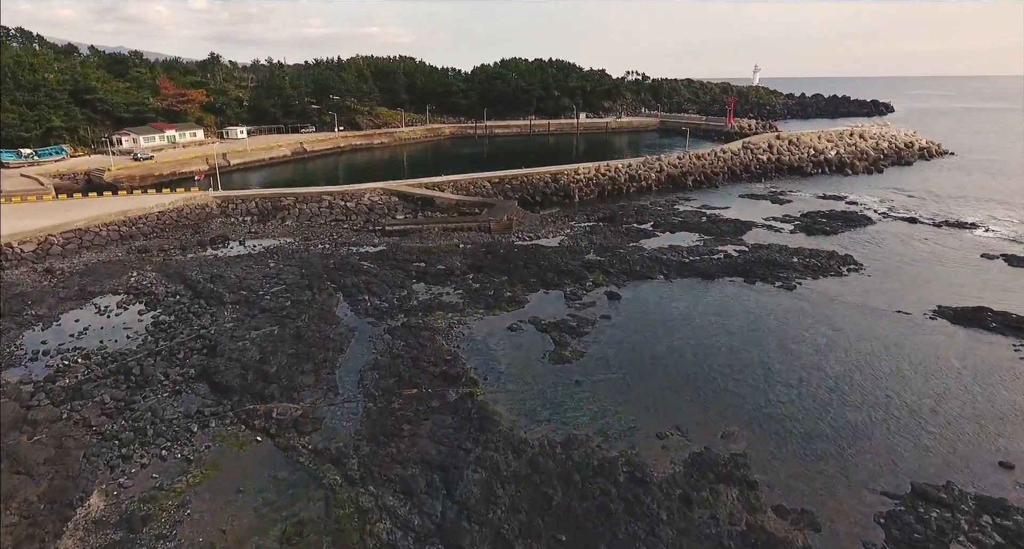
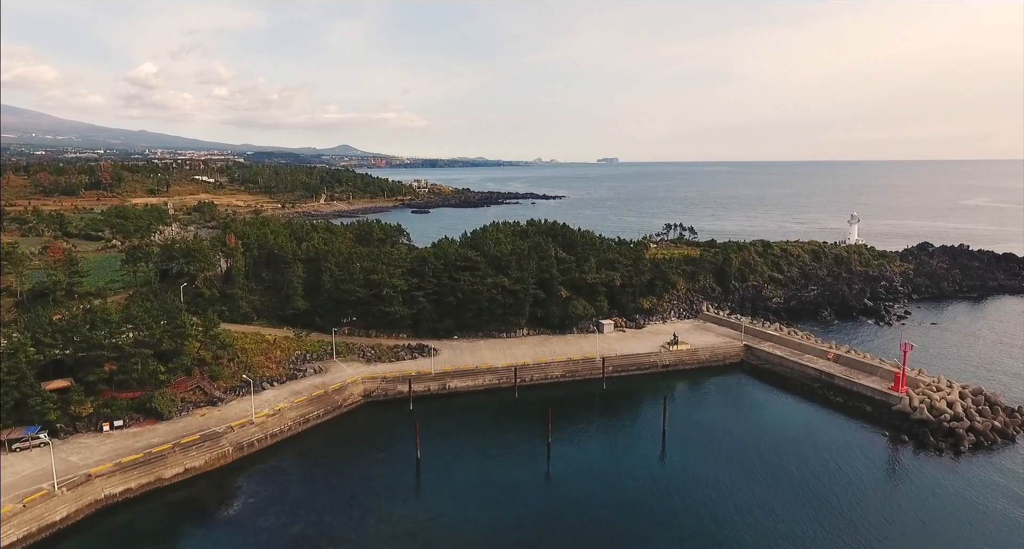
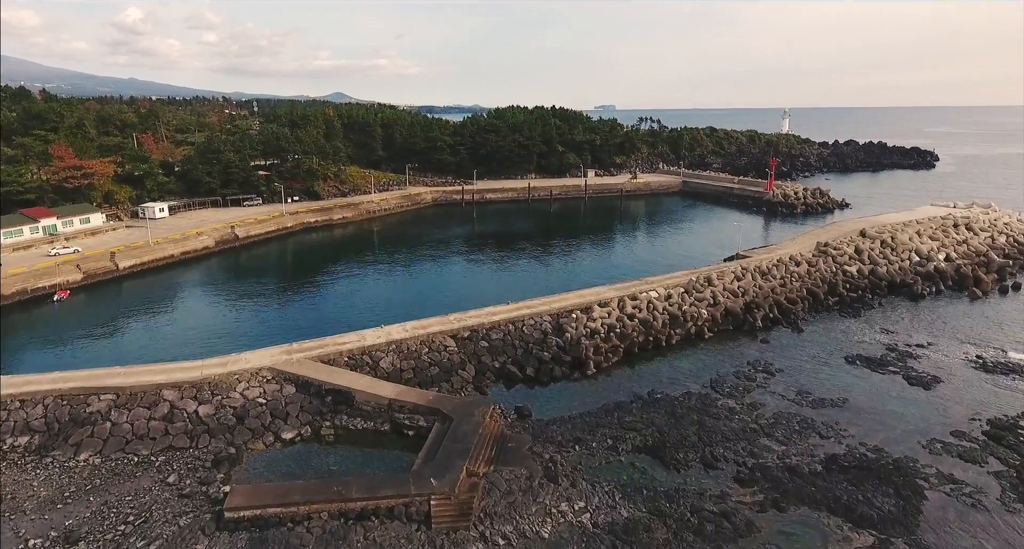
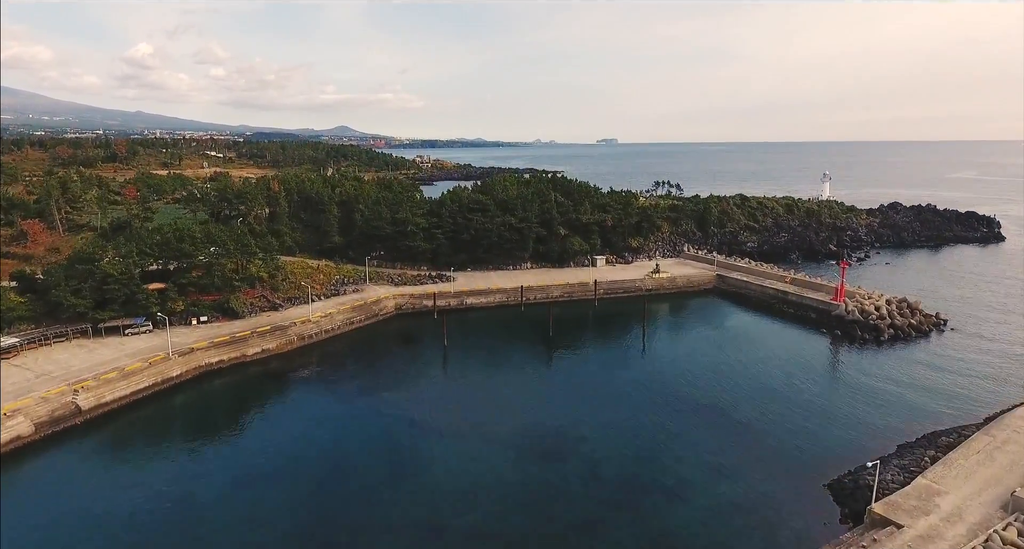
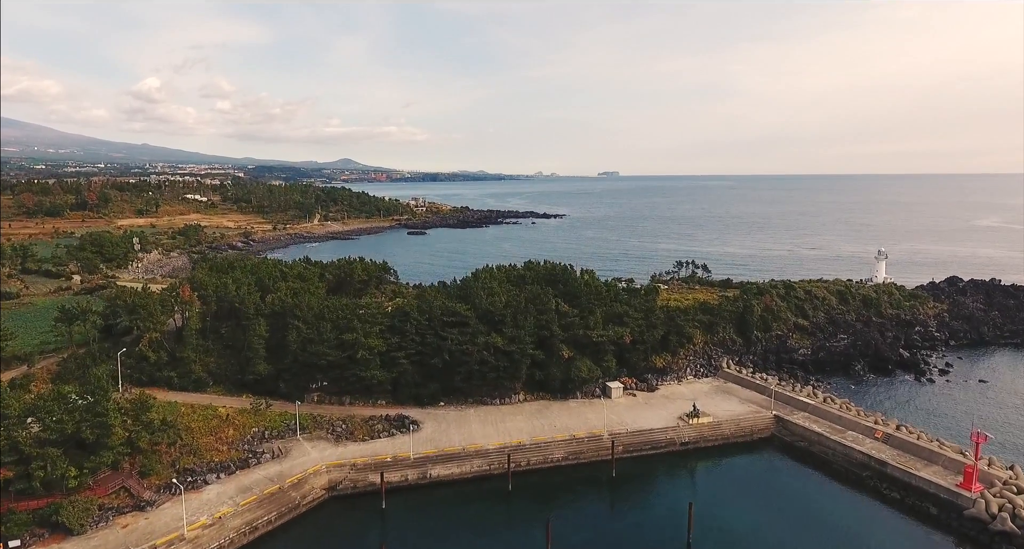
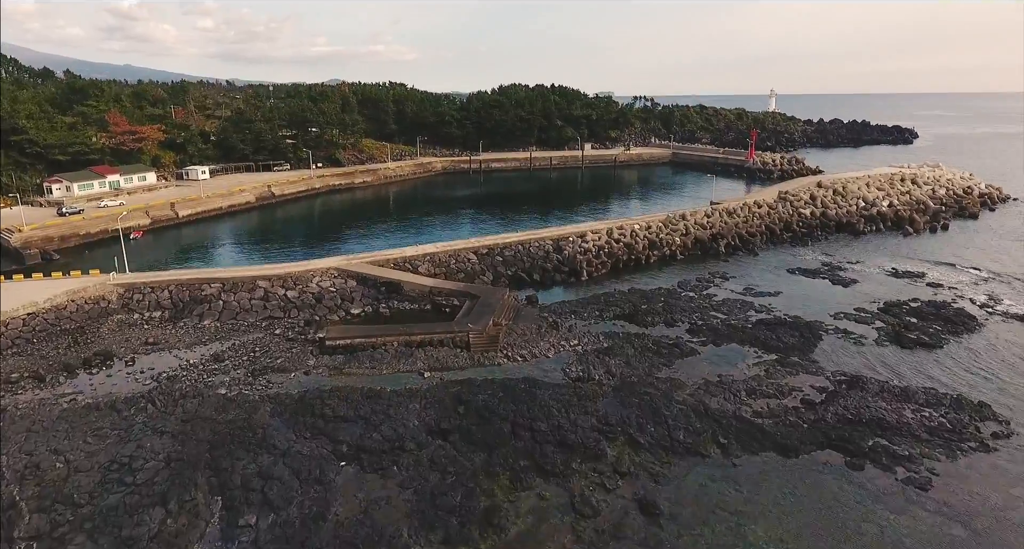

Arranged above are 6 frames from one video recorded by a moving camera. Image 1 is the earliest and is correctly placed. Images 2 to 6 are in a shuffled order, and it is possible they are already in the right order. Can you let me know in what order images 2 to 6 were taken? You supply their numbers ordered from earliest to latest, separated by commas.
6, 3, 4, 2, 5
